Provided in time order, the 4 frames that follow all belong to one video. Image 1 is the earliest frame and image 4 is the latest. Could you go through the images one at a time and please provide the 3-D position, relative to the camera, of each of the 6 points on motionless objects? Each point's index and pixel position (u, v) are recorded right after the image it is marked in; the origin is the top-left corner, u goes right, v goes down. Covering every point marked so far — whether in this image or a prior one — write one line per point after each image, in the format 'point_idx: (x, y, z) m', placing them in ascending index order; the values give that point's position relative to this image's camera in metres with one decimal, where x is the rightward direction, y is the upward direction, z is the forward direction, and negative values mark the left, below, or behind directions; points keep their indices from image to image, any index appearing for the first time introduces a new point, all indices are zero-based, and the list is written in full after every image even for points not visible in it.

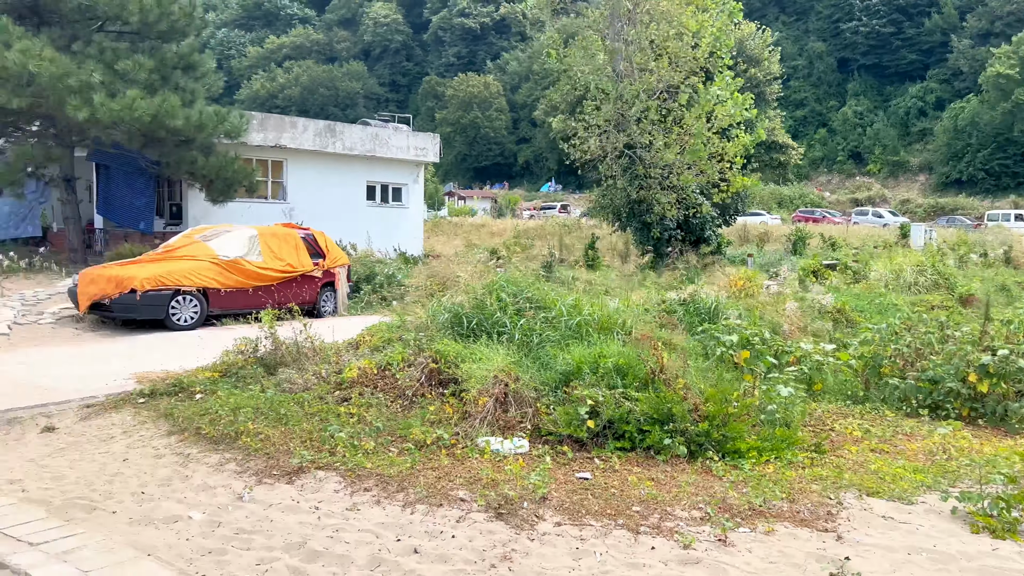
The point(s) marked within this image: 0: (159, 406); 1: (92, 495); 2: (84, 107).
0: (-2.8, -0.9, +6.9) m
1: (-2.5, -1.2, +5.2) m
2: (-6.4, +2.7, +13.2) m
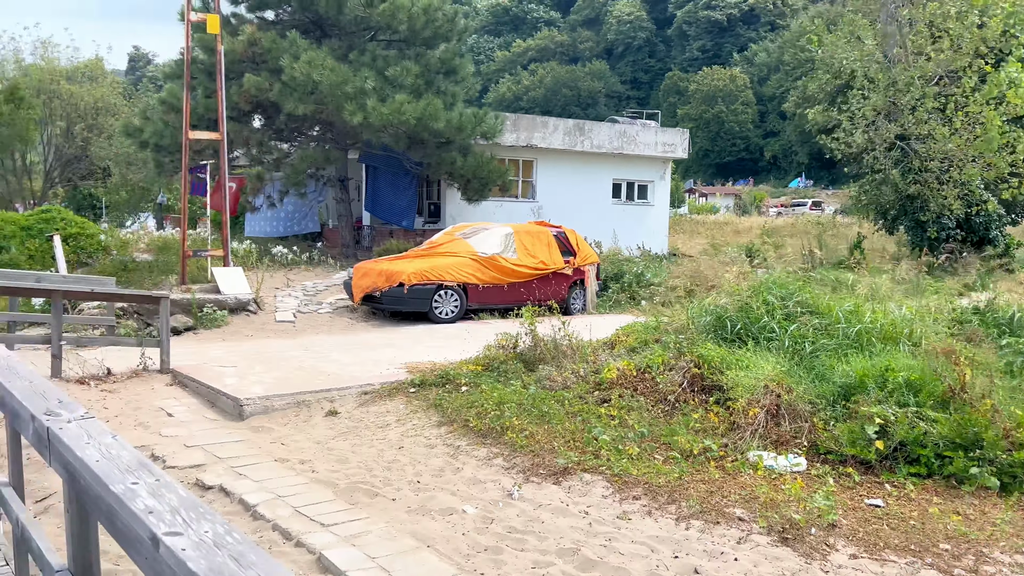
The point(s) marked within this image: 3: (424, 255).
0: (-0.7, -0.9, +7.2) m
1: (-0.8, -1.2, +5.4) m
2: (-2.5, +2.8, +14.2) m
3: (-1.2, +0.4, +11.4) m
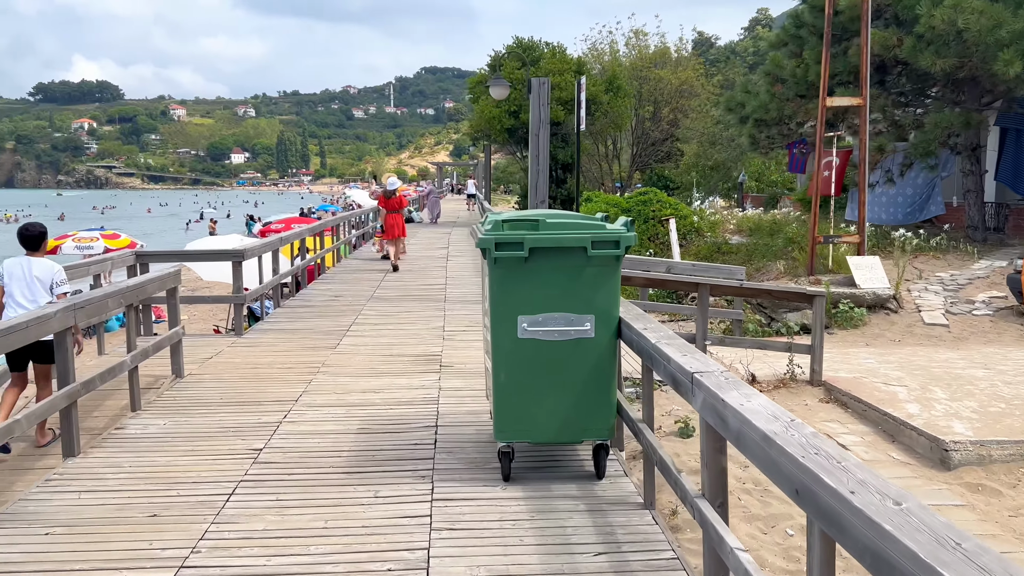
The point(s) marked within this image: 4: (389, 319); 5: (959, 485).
0: (+3.9, -1.0, +4.6) m
1: (+2.7, -1.3, +3.3) m
2: (+6.5, +2.9, +11.3) m
3: (+5.9, +0.4, +8.4) m
4: (-1.3, -0.3, +9.2) m
5: (+2.4, -1.1, +4.8) m
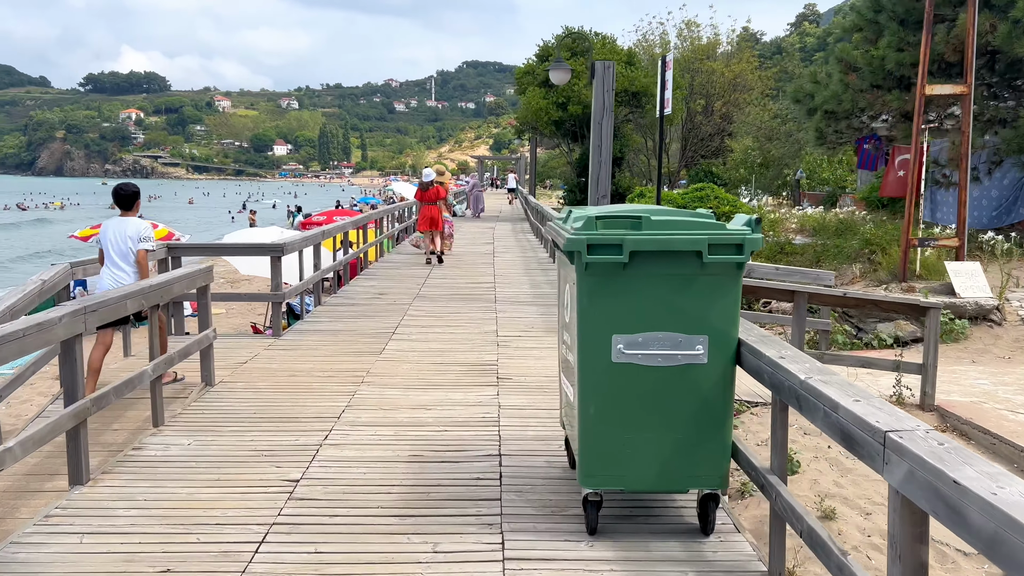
0: (+4.2, -1.1, +3.7) m
1: (+3.0, -1.4, +2.4) m
2: (+7.2, +2.8, +10.2) m
3: (+6.5, +0.3, +7.3) m
4: (-0.7, -0.3, +8.5) m
5: (+2.8, -1.2, +4.0) m
